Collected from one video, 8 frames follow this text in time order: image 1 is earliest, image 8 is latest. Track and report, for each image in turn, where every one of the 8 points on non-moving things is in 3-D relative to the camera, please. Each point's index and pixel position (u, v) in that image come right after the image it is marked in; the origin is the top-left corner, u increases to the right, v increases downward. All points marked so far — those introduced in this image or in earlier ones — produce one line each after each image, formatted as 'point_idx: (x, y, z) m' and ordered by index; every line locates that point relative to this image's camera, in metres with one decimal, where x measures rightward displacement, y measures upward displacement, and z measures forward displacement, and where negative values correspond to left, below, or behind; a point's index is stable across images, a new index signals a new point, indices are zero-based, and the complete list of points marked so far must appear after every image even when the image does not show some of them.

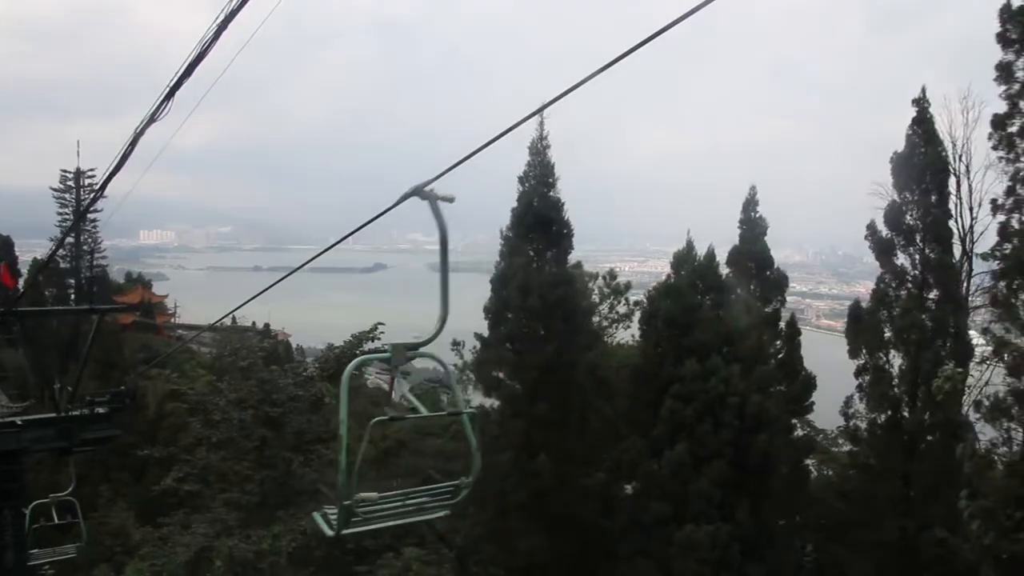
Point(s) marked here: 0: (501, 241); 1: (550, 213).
0: (-0.2, +0.4, +8.0) m
1: (+0.3, +0.7, +7.9) m
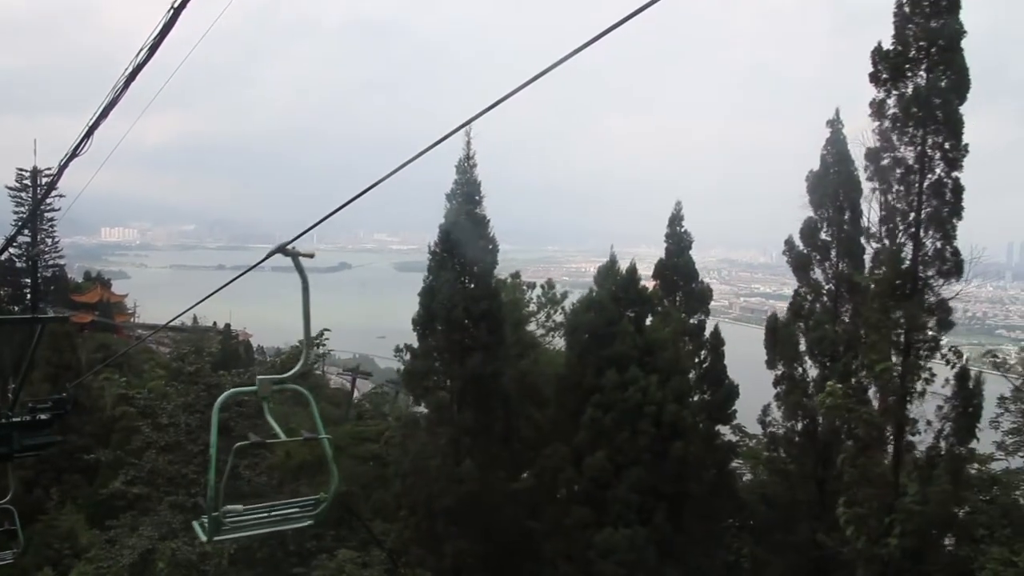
0: (-0.9, +0.3, +8.2) m
1: (-0.4, +0.6, +8.1) m
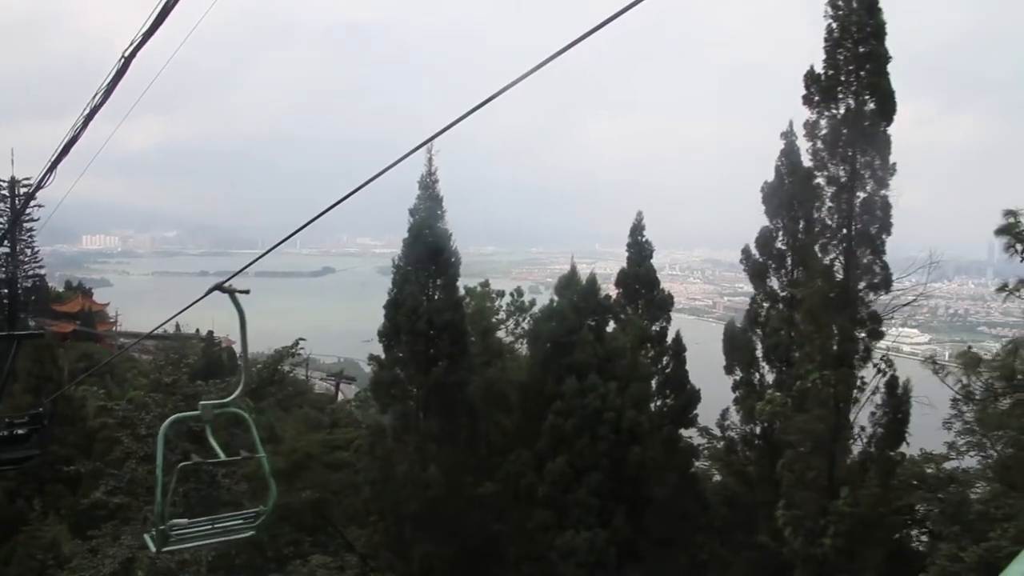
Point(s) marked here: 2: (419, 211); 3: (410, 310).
0: (-1.3, +0.2, +8.4) m
1: (-0.8, +0.5, +8.3) m
2: (-1.1, +0.8, +8.4) m
3: (-1.1, -0.2, +8.2) m
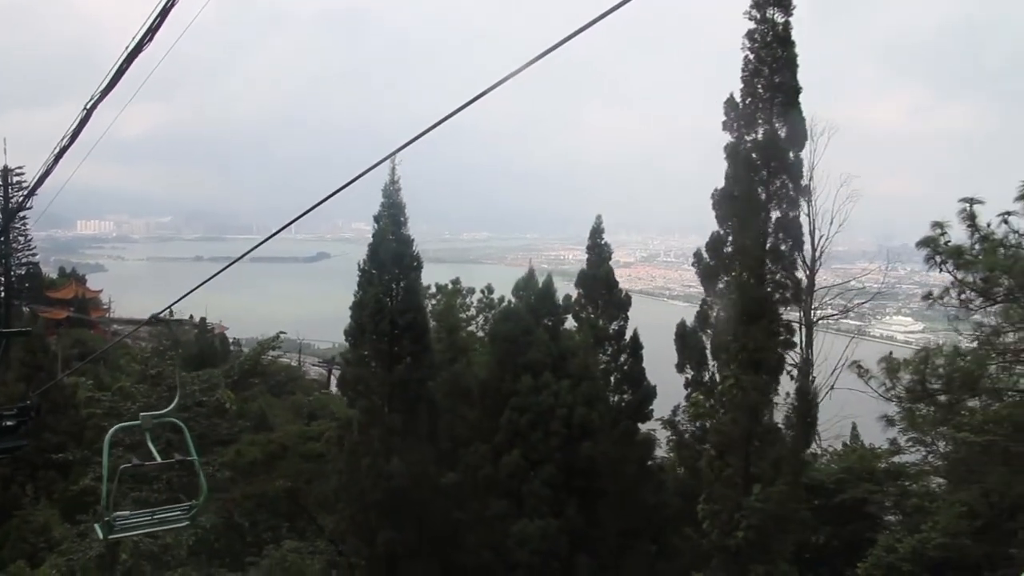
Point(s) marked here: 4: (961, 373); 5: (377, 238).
0: (-1.8, +0.2, +8.9) m
1: (-1.3, +0.5, +8.8) m
2: (-1.5, +0.8, +8.8) m
3: (-1.6, -0.3, +8.6) m
4: (+4.1, -0.7, +6.9) m
5: (-1.6, +0.6, +8.8) m
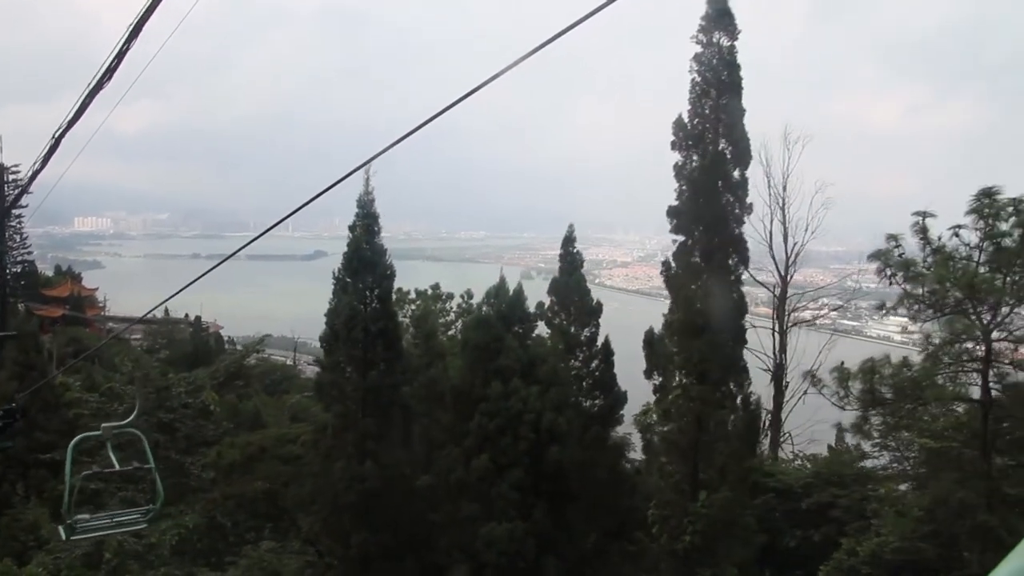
0: (-2.1, +0.1, +9.1) m
1: (-1.6, +0.4, +9.0) m
2: (-1.8, +0.7, +9.0) m
3: (-1.9, -0.4, +8.9) m
4: (+3.8, -0.9, +7.1) m
5: (-1.9, +0.5, +9.0) m
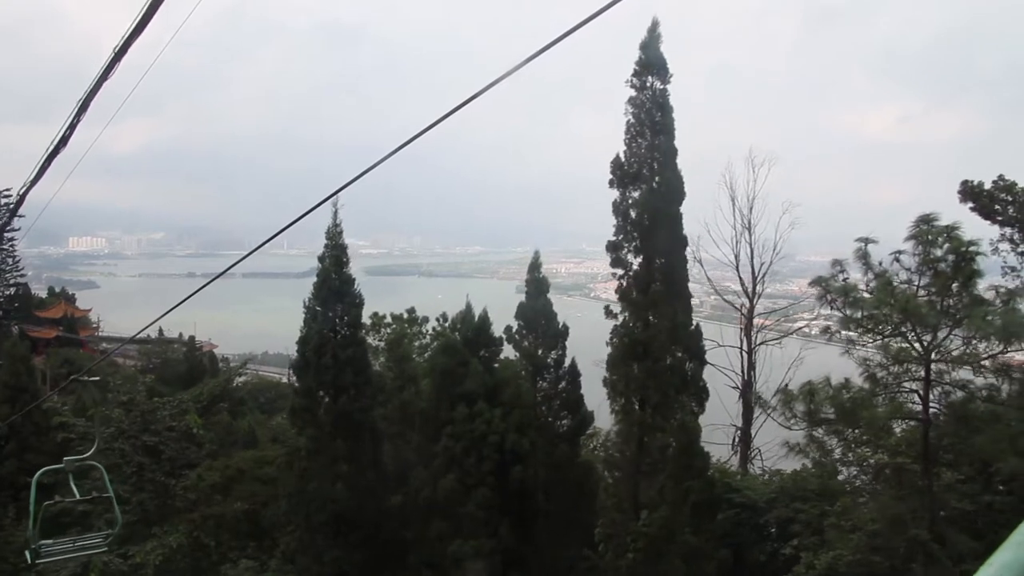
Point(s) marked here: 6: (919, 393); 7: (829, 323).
0: (-2.5, -0.3, +9.4) m
1: (-2.0, 0.0, +9.3) m
2: (-2.3, +0.4, +9.4) m
3: (-2.3, -0.7, +9.2) m
4: (+3.3, -1.1, +7.5) m
5: (-2.3, +0.2, +9.4) m
6: (+4.0, -1.0, +7.6) m
7: (+3.4, -0.4, +8.2) m
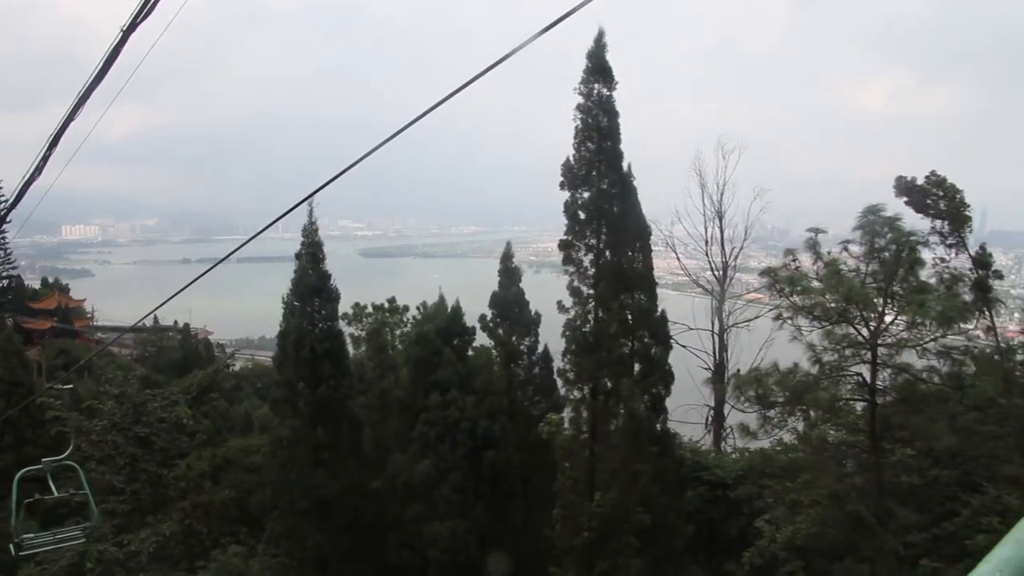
0: (-2.9, -0.2, +9.8) m
1: (-2.4, +0.1, +9.7) m
2: (-2.6, +0.5, +9.7) m
3: (-2.7, -0.6, +9.6) m
4: (+3.0, -1.0, +7.9) m
5: (-2.7, +0.2, +9.7) m
6: (+3.7, -0.9, +8.0) m
7: (+3.0, -0.2, +8.6) m
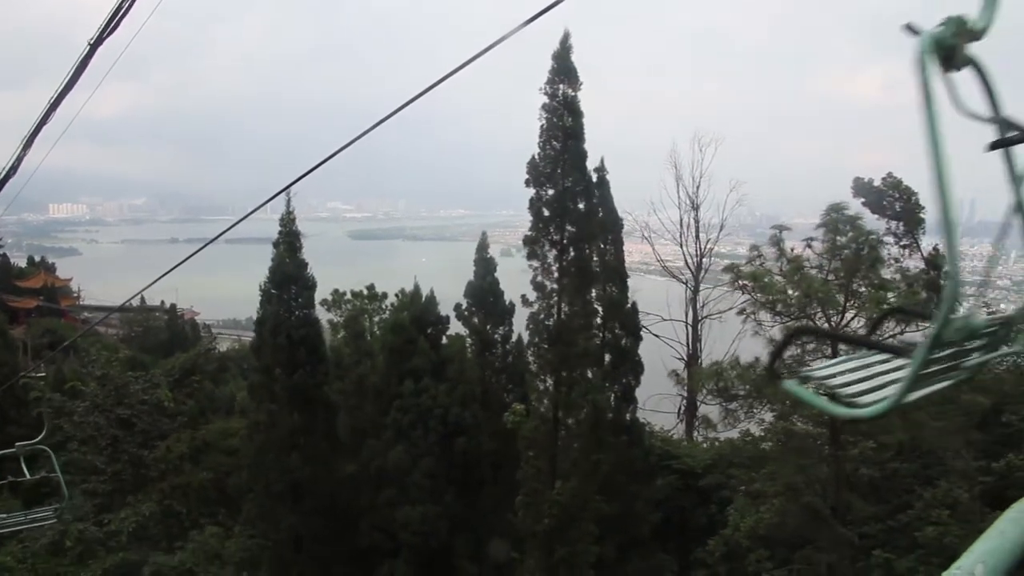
0: (-3.2, 0.0, +10.0) m
1: (-2.7, +0.3, +9.9) m
2: (-3.0, +0.6, +9.9) m
3: (-3.0, -0.5, +9.7) m
4: (+2.7, -0.9, +8.1) m
5: (-3.0, +0.4, +9.9) m
6: (+3.4, -0.9, +8.2) m
7: (+2.7, -0.2, +8.8) m
